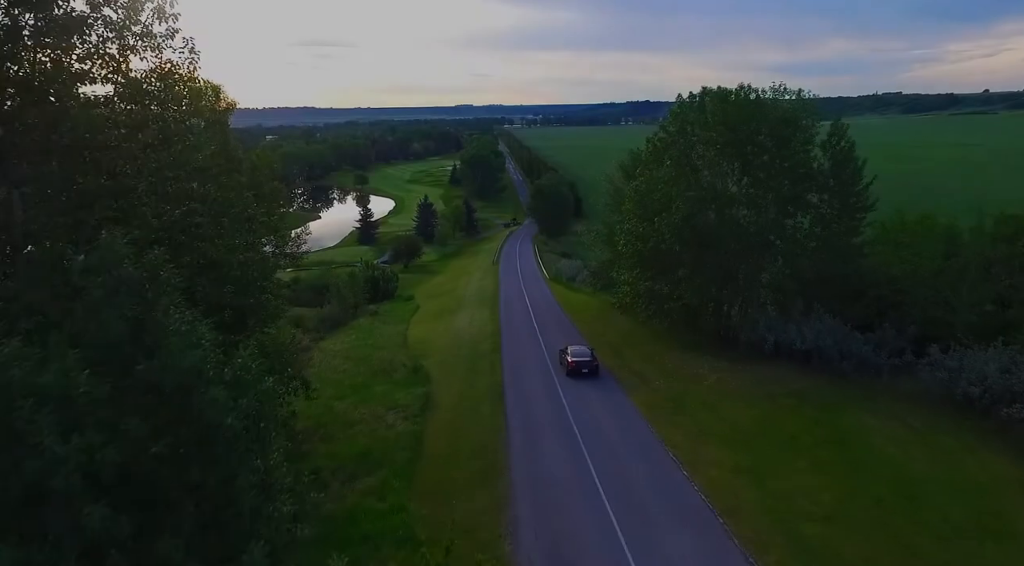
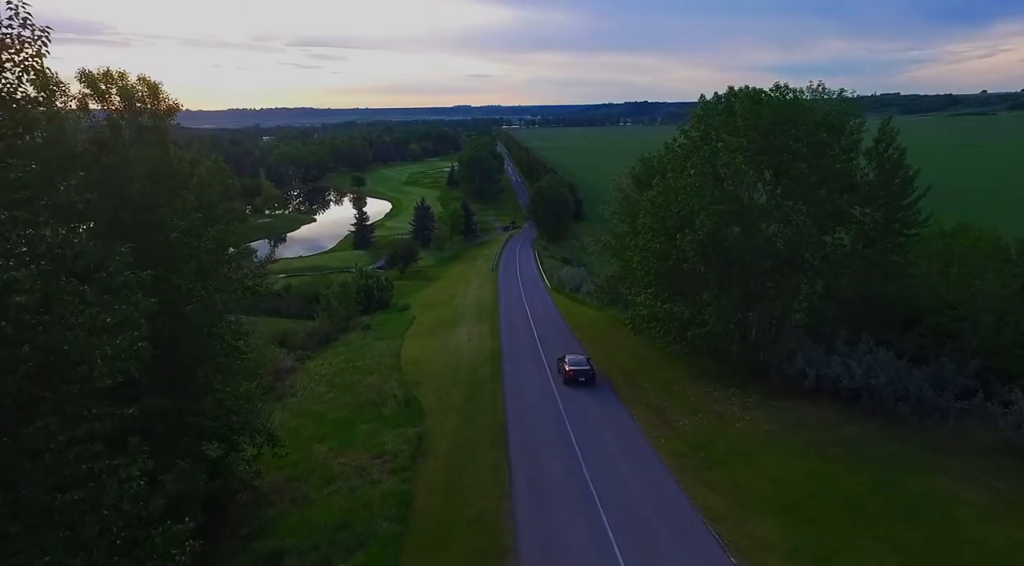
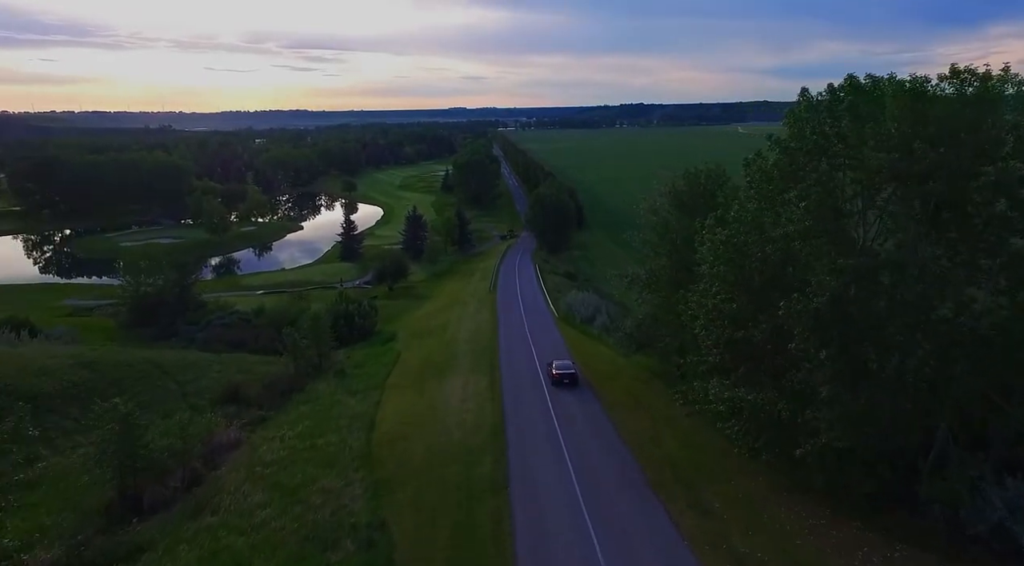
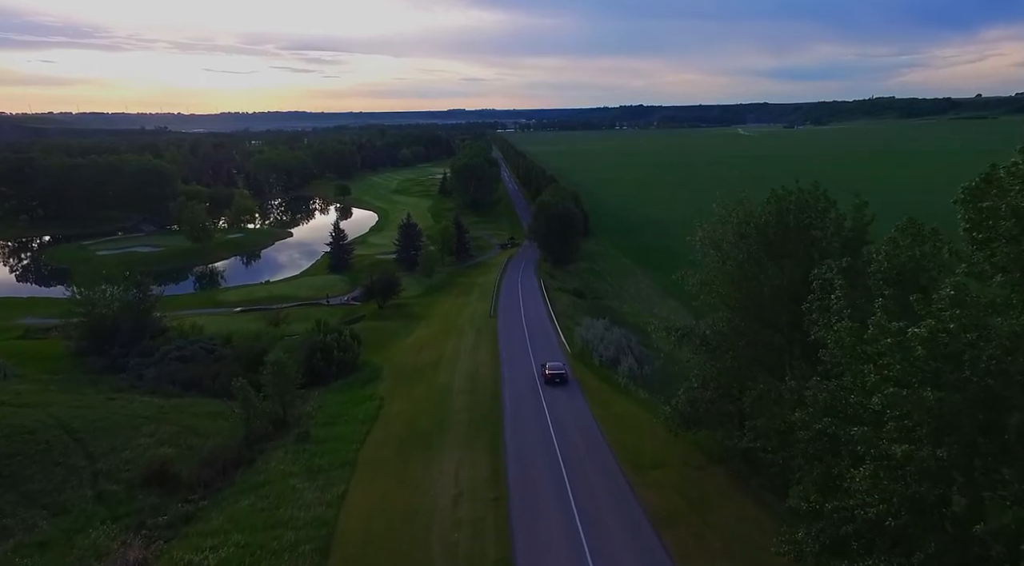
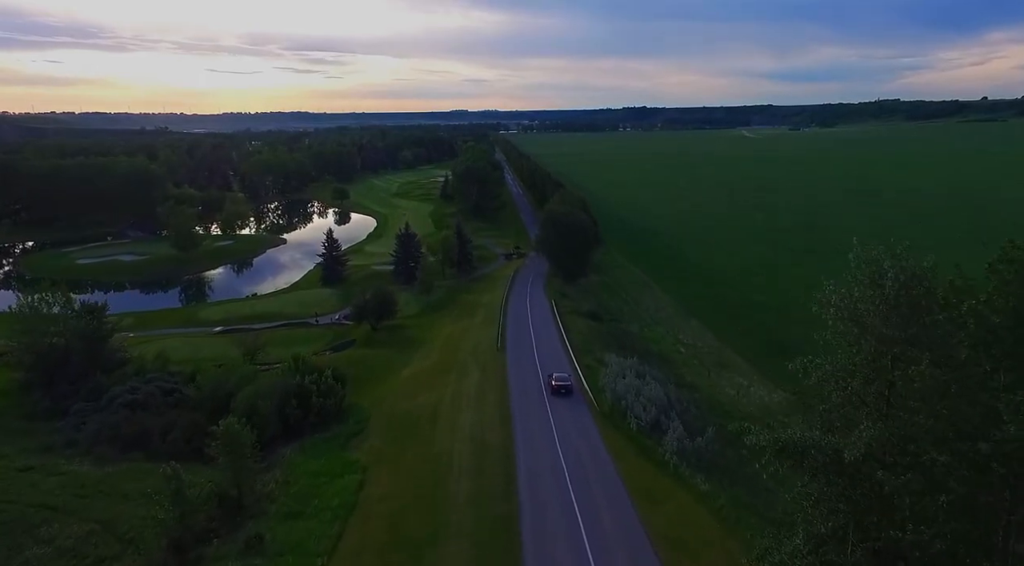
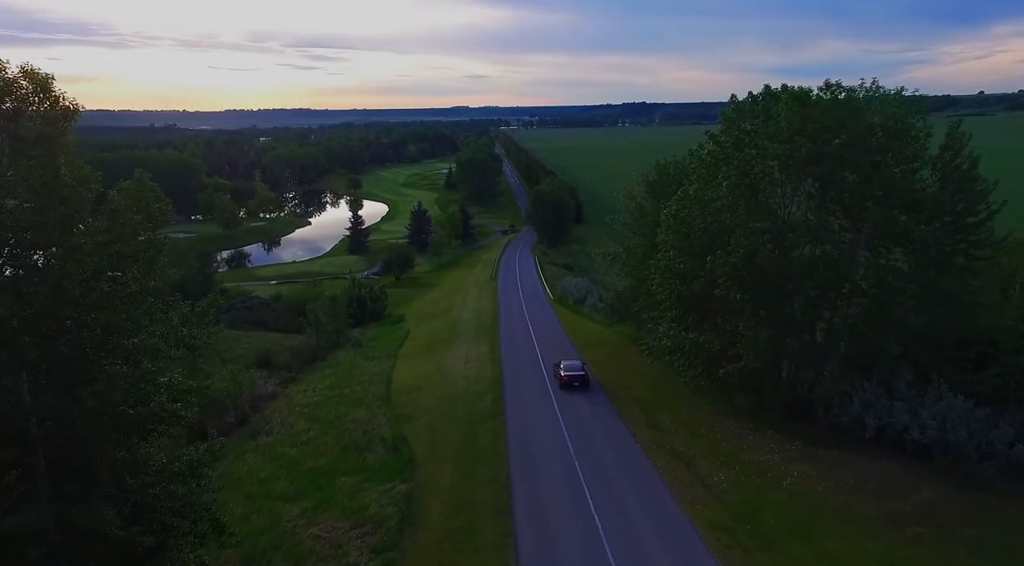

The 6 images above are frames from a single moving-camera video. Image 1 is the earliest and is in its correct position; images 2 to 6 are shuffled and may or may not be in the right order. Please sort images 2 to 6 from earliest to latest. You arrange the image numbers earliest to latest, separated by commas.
2, 6, 3, 4, 5
